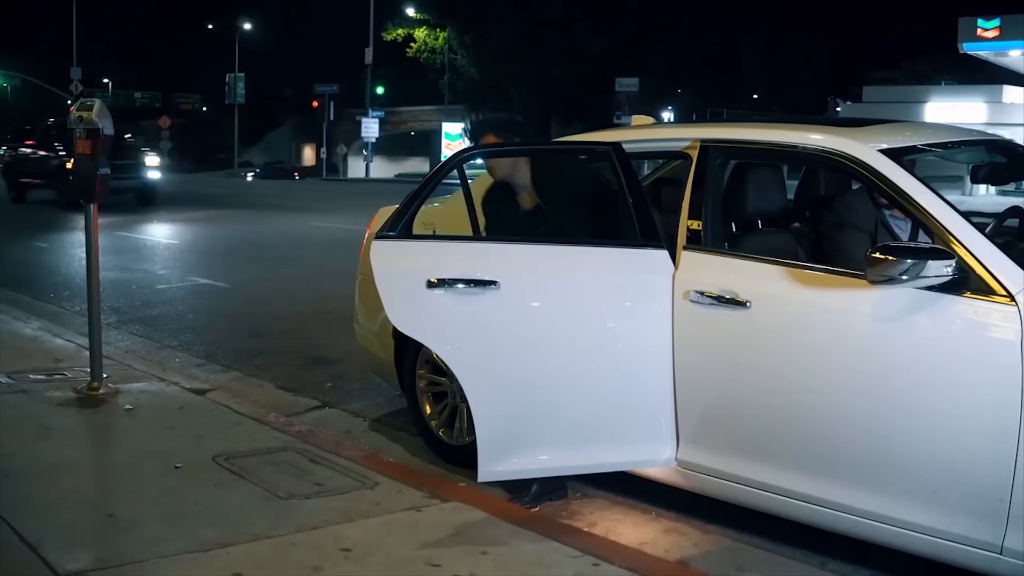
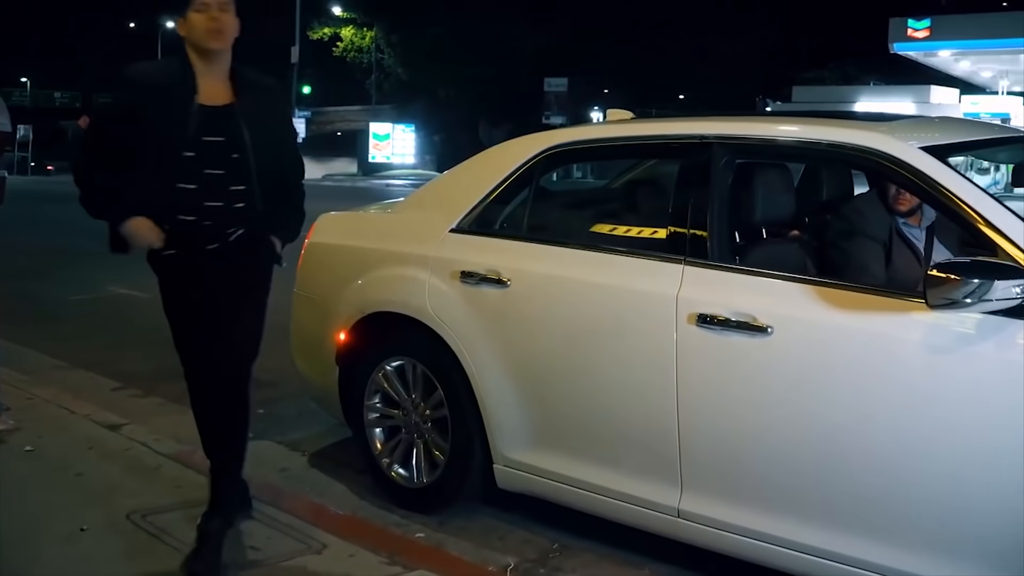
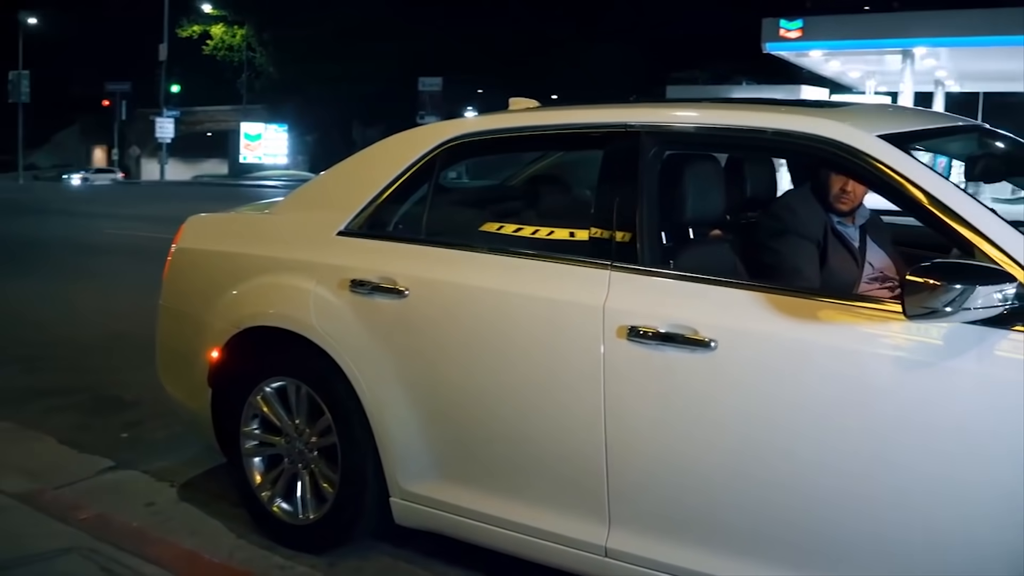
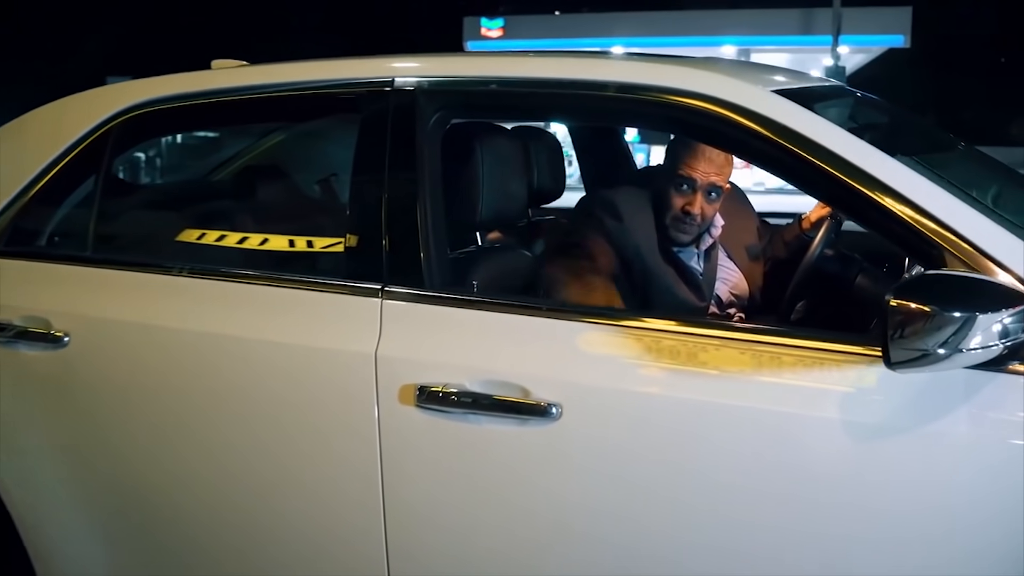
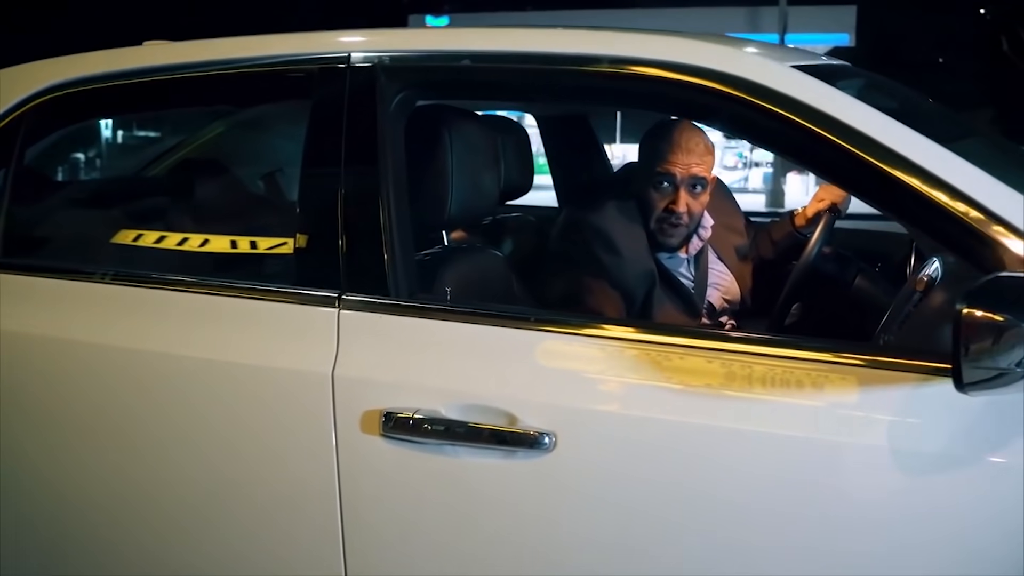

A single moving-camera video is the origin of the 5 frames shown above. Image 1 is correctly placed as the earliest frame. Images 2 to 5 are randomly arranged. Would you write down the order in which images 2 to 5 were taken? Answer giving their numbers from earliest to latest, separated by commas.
2, 3, 4, 5
